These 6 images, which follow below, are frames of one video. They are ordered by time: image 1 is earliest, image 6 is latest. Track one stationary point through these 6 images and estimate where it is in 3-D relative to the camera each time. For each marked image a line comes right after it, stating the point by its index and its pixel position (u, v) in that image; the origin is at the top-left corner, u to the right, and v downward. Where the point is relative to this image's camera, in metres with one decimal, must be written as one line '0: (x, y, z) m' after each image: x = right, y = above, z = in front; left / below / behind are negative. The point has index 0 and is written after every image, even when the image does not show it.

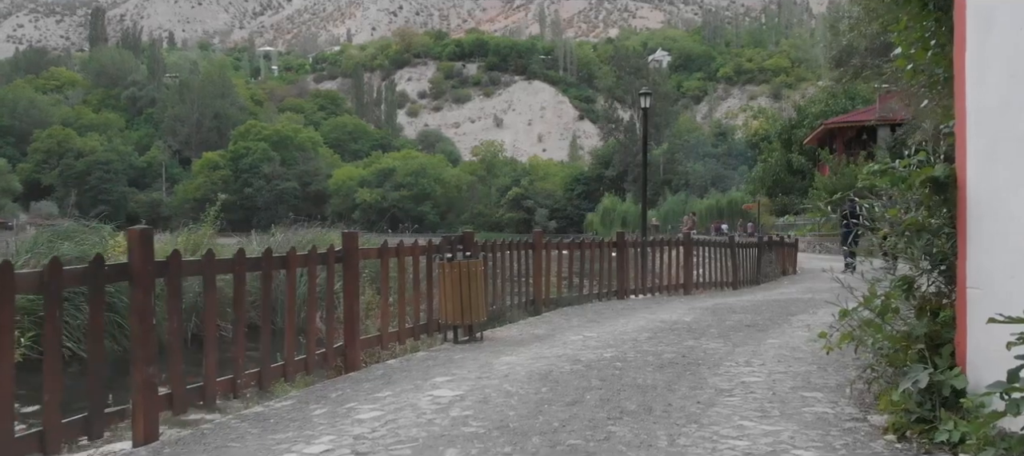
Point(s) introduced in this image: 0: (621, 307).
0: (+1.3, -1.0, +13.5) m
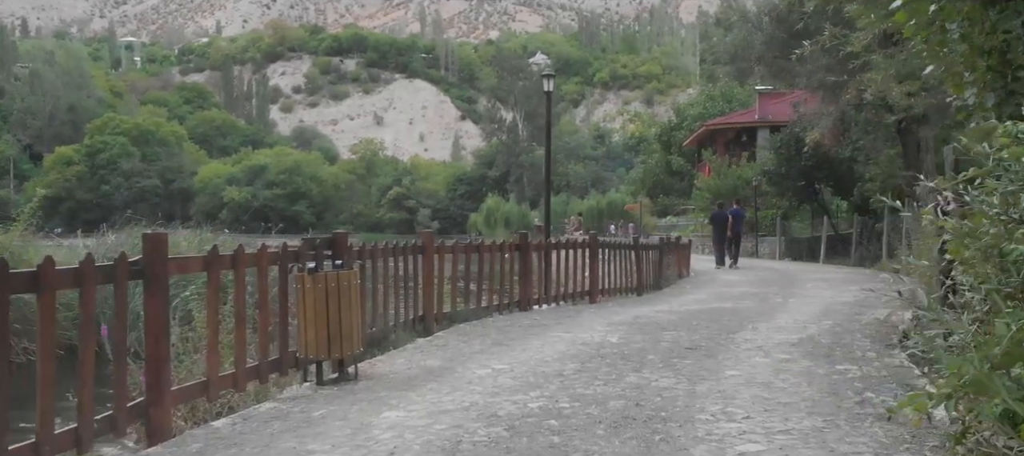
0: (+0.2, -1.0, +11.1) m
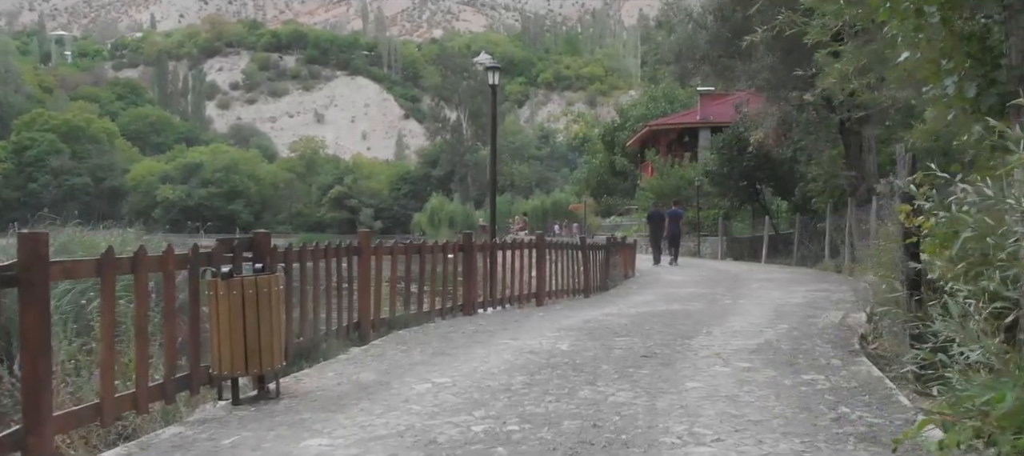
0: (-0.3, -1.0, +10.4) m
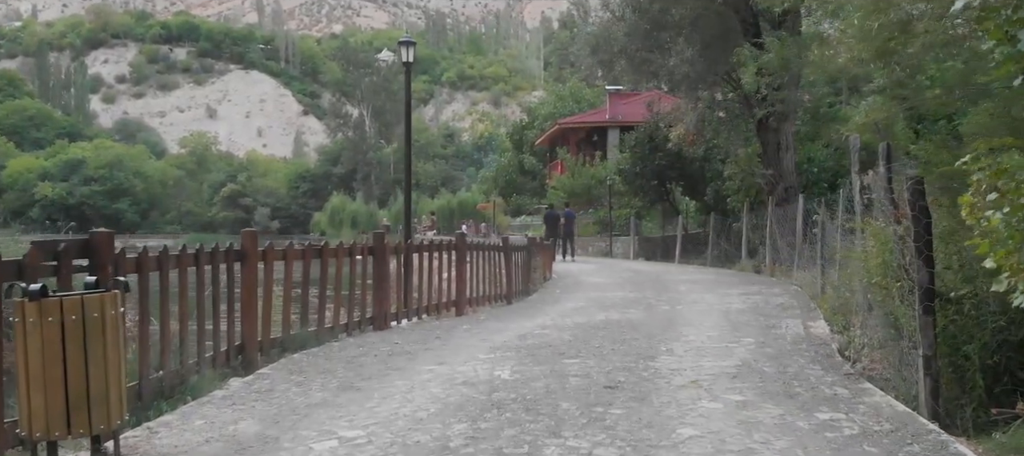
0: (-0.9, -0.9, +8.5) m
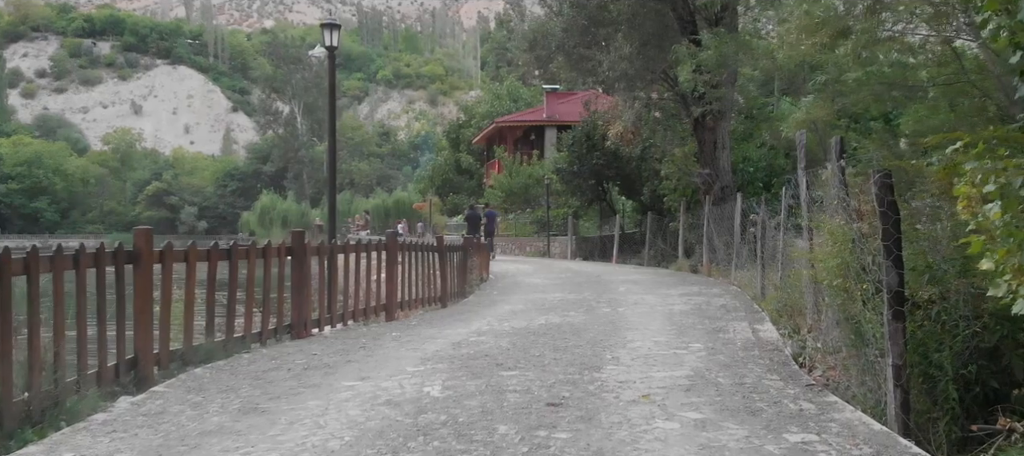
0: (-1.4, -0.9, +7.6) m
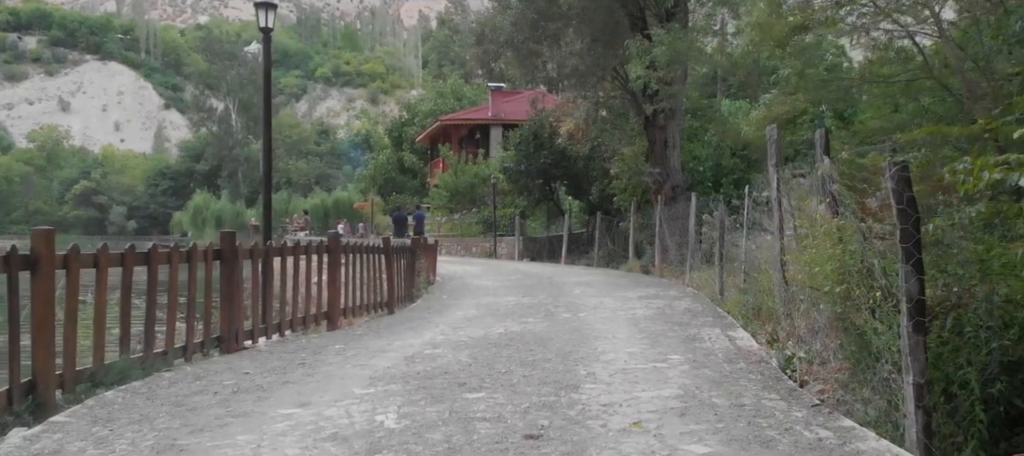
0: (-1.6, -0.9, +6.6) m
